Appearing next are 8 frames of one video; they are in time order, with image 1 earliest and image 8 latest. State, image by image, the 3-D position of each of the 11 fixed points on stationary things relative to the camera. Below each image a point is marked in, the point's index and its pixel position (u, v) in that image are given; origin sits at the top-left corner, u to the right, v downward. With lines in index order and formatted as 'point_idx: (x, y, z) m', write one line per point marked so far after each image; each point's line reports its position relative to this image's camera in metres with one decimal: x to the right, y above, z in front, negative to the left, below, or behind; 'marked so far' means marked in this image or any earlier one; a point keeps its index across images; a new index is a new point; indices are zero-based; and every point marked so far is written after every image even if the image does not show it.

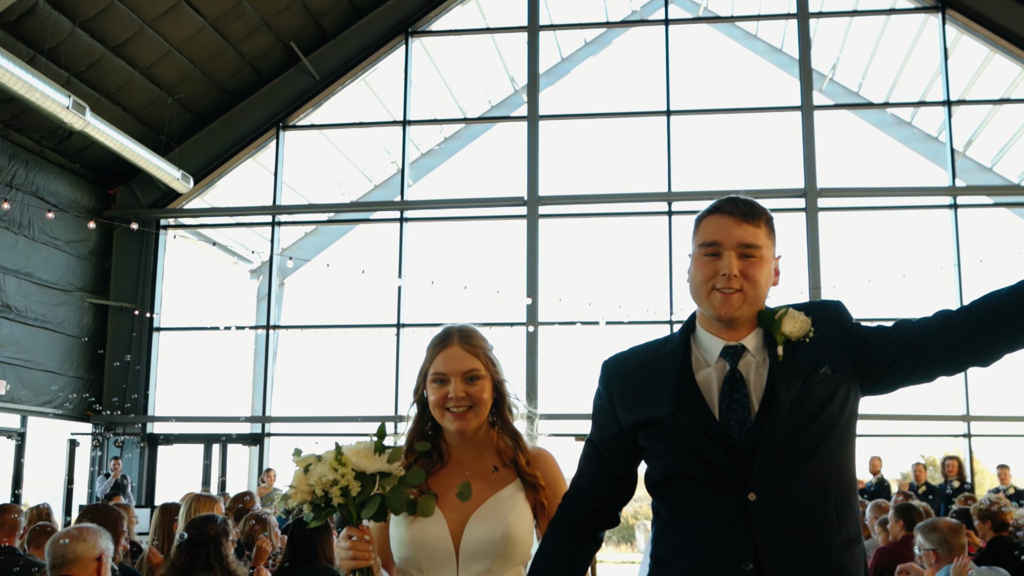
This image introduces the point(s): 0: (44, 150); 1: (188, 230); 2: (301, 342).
0: (-5.6, +1.7, +11.7) m
1: (-4.4, +0.8, +13.2) m
2: (-2.7, -0.7, +12.4) m
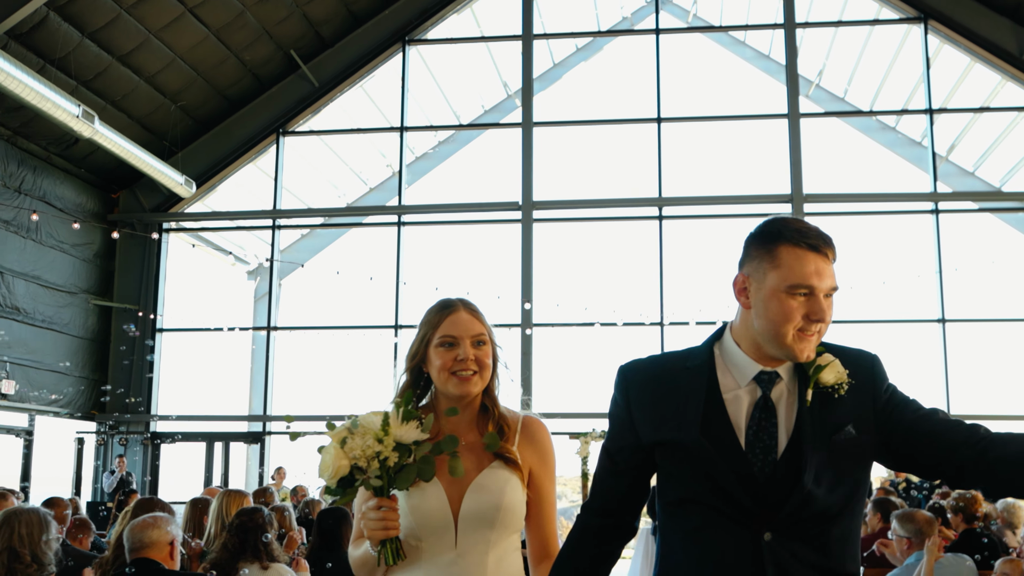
0: (-5.7, +1.6, +11.9) m
1: (-4.5, +0.8, +13.5) m
2: (-2.8, -0.7, +12.7) m
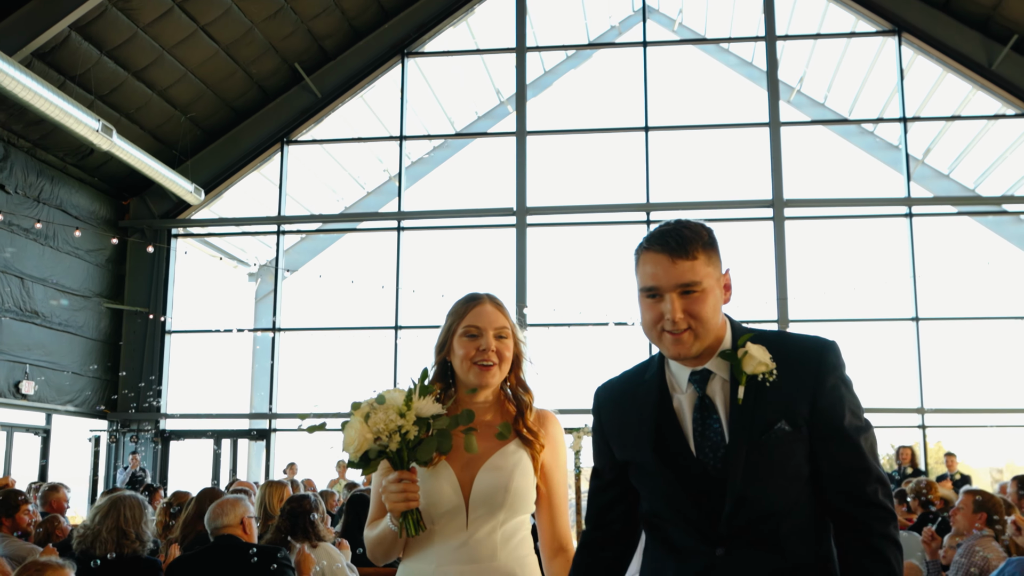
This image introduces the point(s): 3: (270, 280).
0: (-5.8, +1.6, +12.5) m
1: (-4.6, +0.7, +14.0) m
2: (-2.9, -0.8, +13.3) m
3: (-3.6, +0.2, +13.6) m
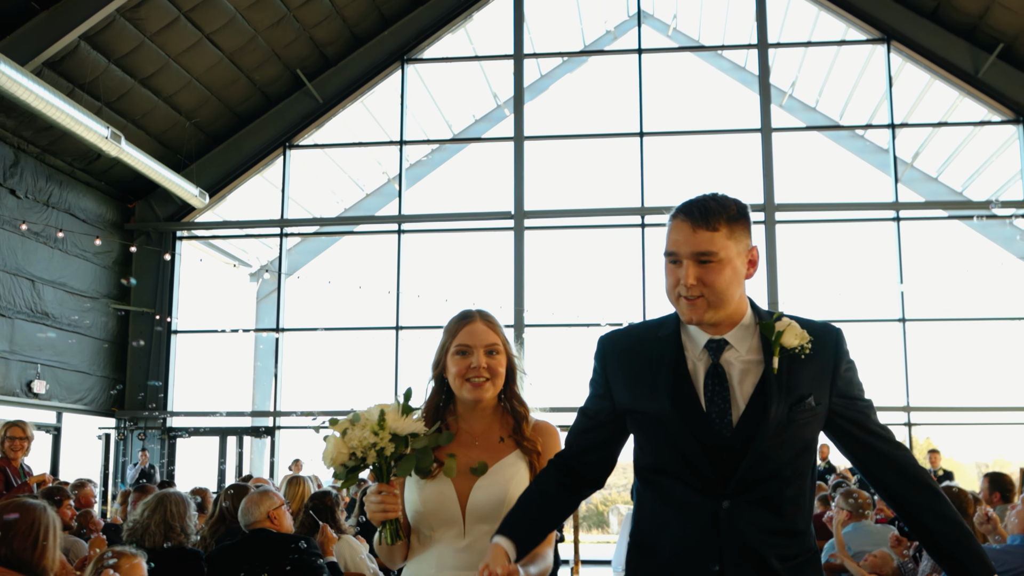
0: (-5.8, +1.6, +12.7) m
1: (-4.6, +0.7, +14.3) m
2: (-2.9, -0.8, +13.6) m
3: (-3.6, +0.2, +13.9) m
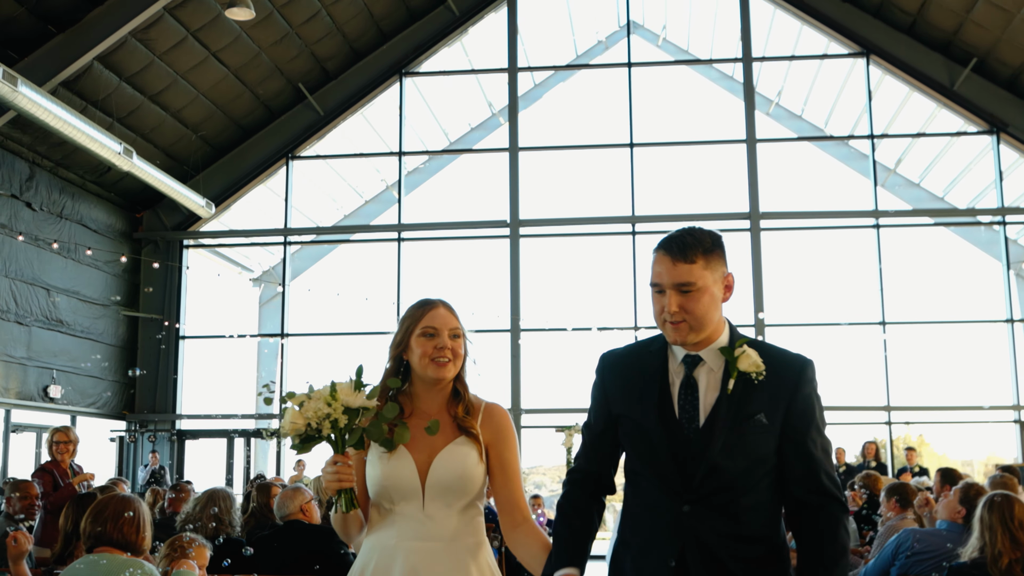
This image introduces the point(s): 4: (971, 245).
0: (-5.8, +1.4, +13.2) m
1: (-4.7, +0.6, +14.8) m
2: (-2.9, -0.9, +14.1) m
3: (-3.7, +0.1, +14.4) m
4: (+6.5, +0.6, +13.7) m
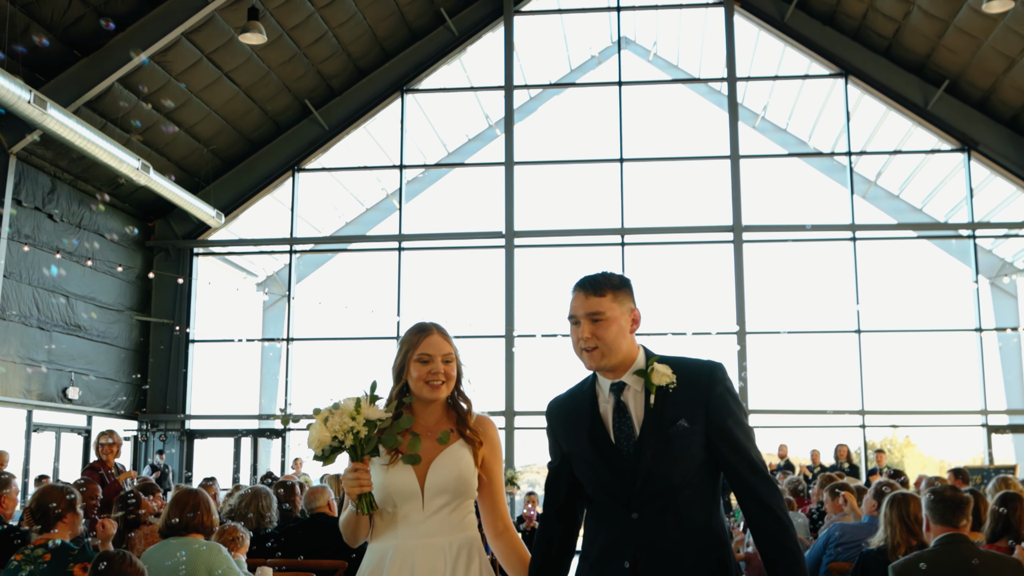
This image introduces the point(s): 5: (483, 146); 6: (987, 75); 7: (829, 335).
0: (-5.9, +1.4, +13.9) m
1: (-4.8, +0.5, +15.5) m
2: (-3.0, -1.0, +14.8) m
3: (-3.7, 0.0, +15.1) m
4: (+6.5, +0.5, +14.4) m
5: (-0.5, +2.2, +15.2) m
6: (+6.7, +3.0, +13.6) m
7: (+4.7, -0.7, +14.3) m
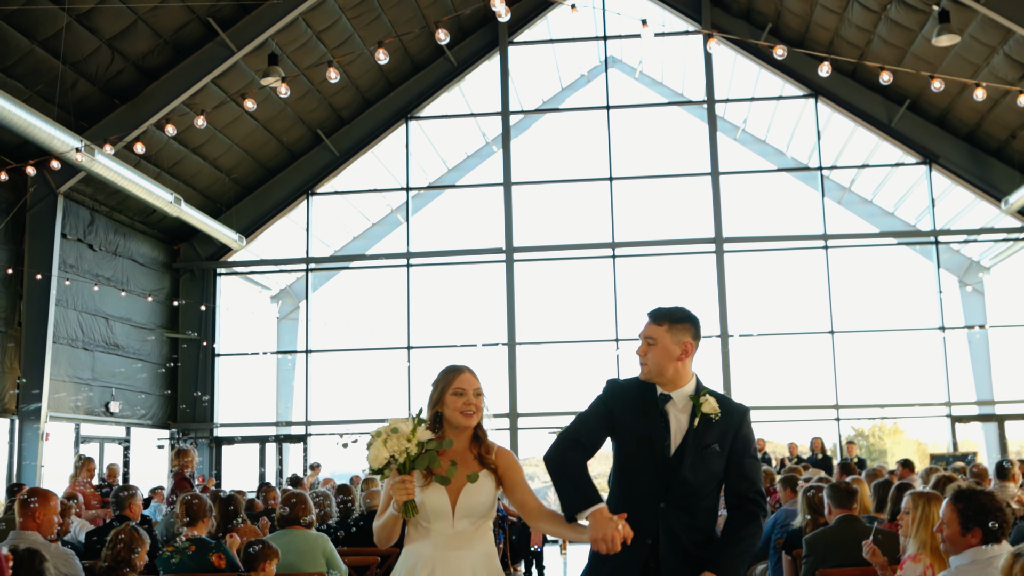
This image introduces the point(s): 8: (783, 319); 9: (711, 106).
0: (-5.9, +1.0, +15.1) m
1: (-4.8, +0.2, +16.7) m
2: (-3.0, -1.2, +16.0) m
3: (-3.7, -0.3, +16.3) m
4: (+6.5, +0.4, +15.7) m
5: (-0.5, +2.0, +16.5) m
6: (+6.7, +3.0, +14.8) m
7: (+4.7, -0.8, +15.5) m
8: (+4.4, -0.5, +15.6) m
9: (+3.4, +3.1, +16.3) m
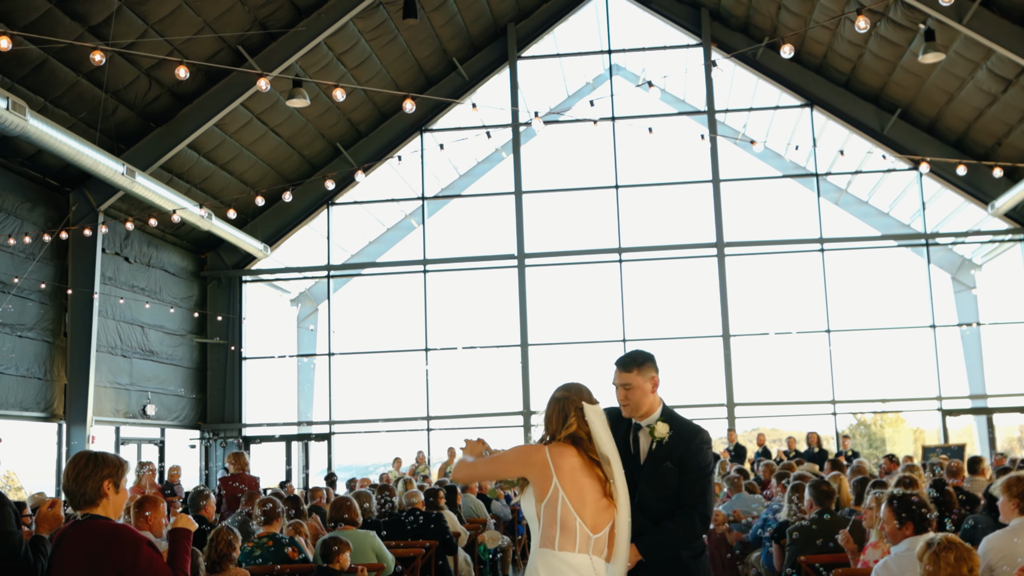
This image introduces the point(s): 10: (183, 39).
0: (-5.7, +0.9, +15.9) m
1: (-4.6, +0.1, +17.5) m
2: (-2.8, -1.3, +16.9) m
3: (-3.5, -0.4, +17.1) m
4: (+6.7, +0.4, +16.5) m
5: (-0.3, +2.0, +17.2) m
6: (+6.8, +3.0, +15.6) m
7: (+4.9, -0.8, +16.3) m
8: (+4.6, -0.5, +16.4) m
9: (+3.6, +3.1, +17.1) m
10: (-4.2, +3.2, +12.2) m
